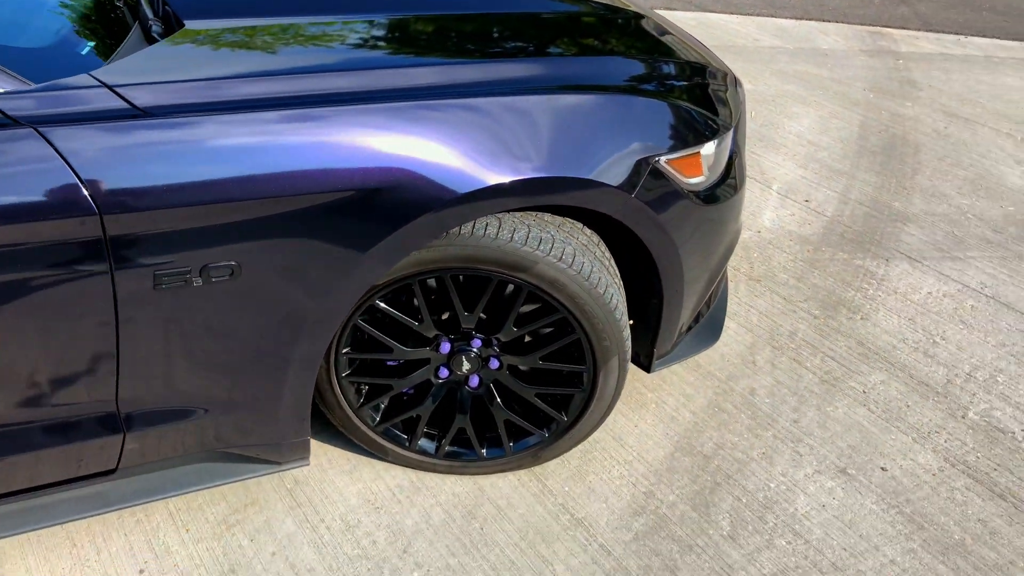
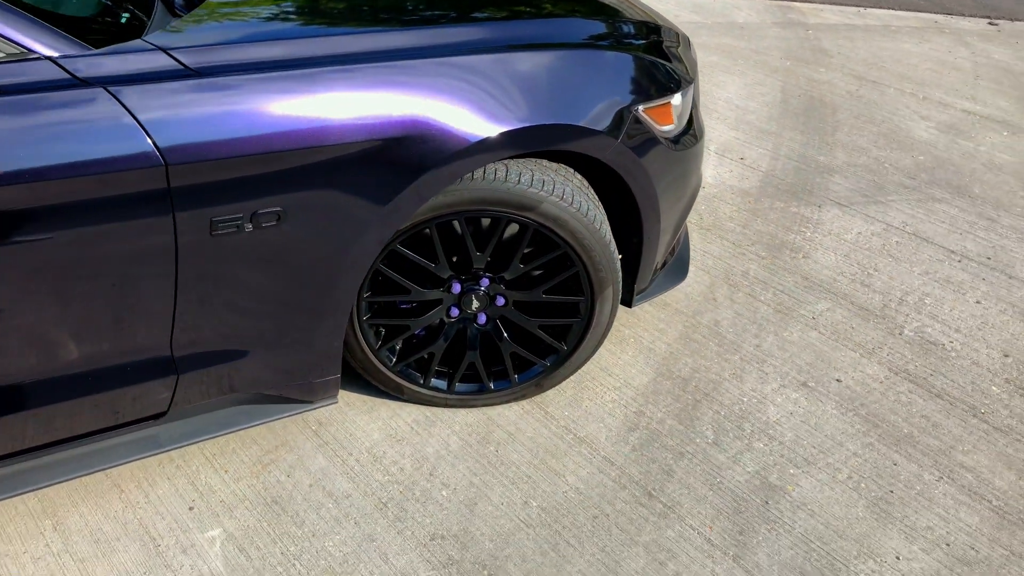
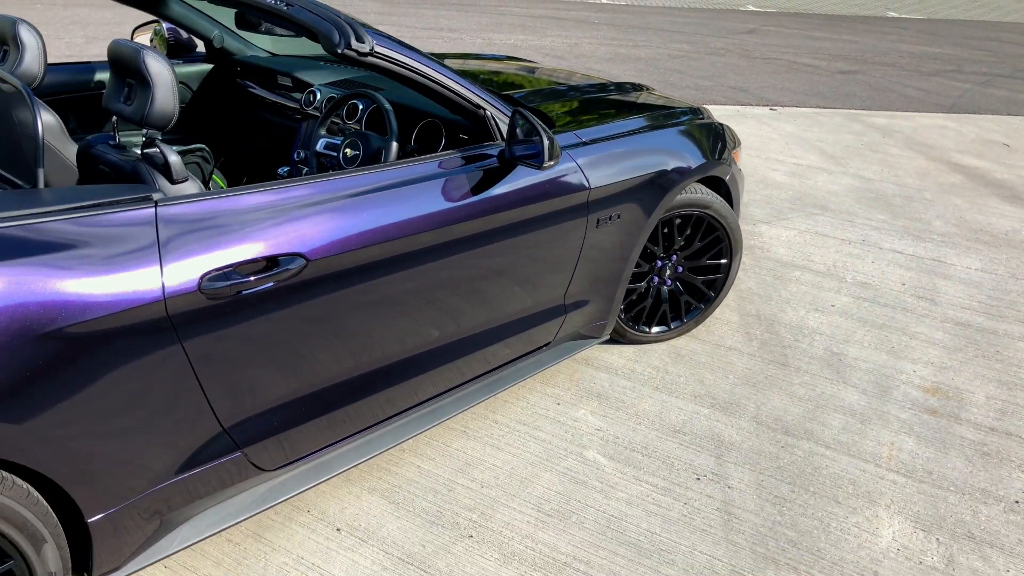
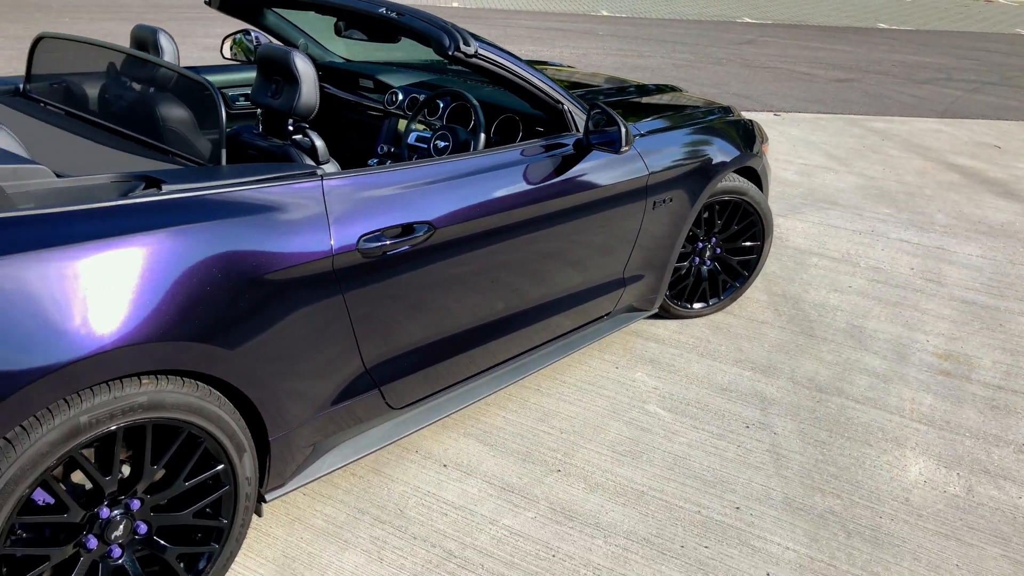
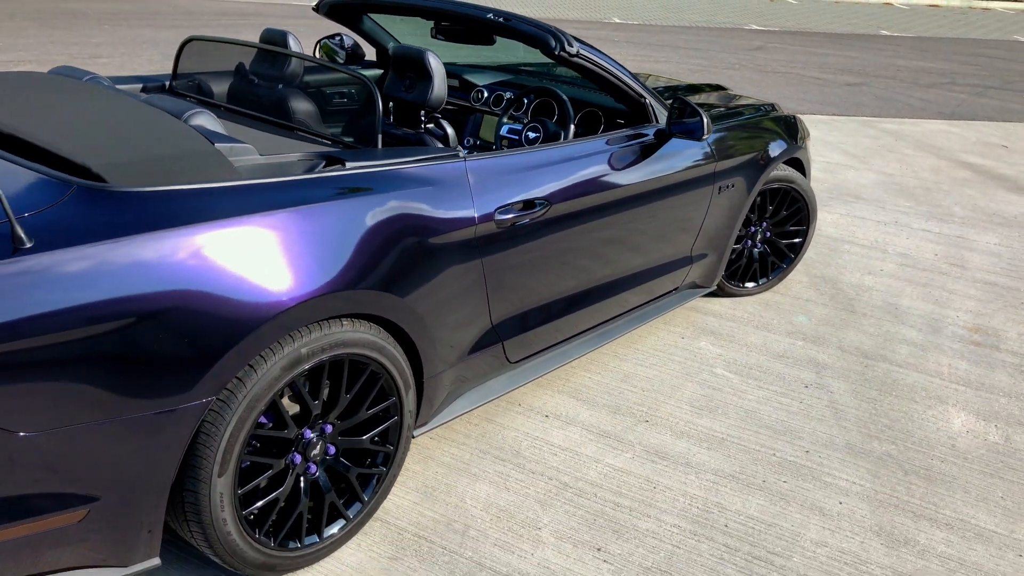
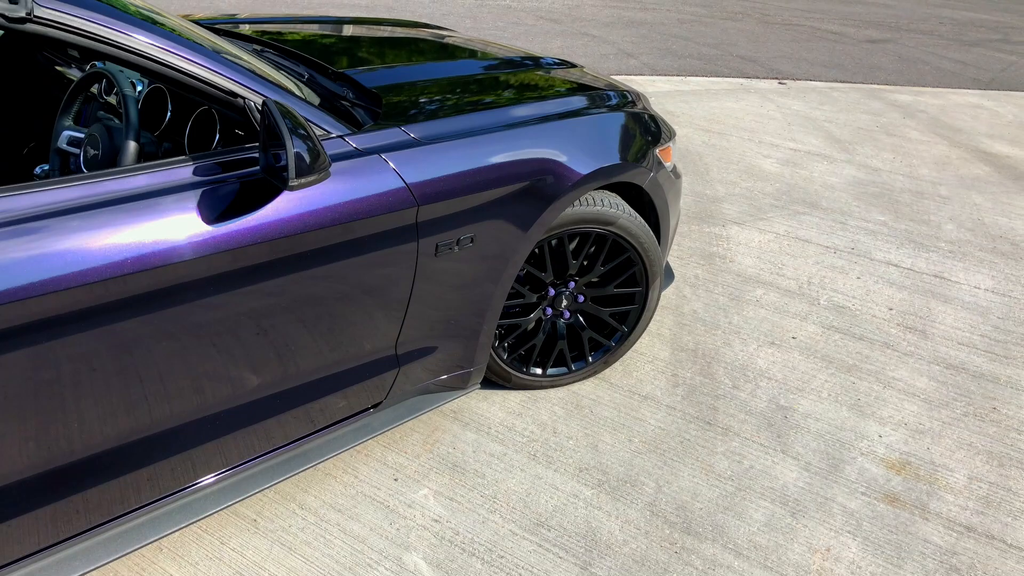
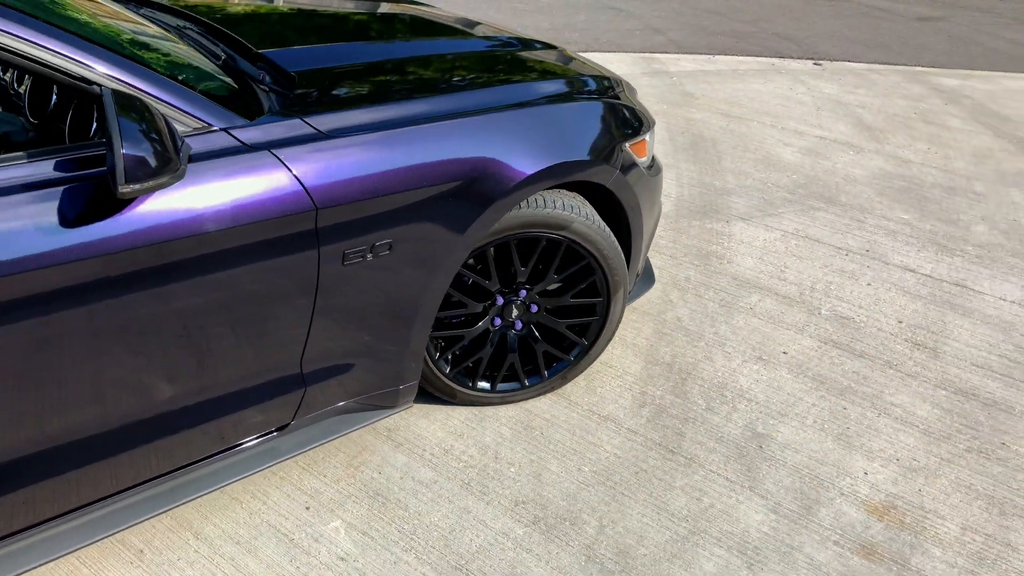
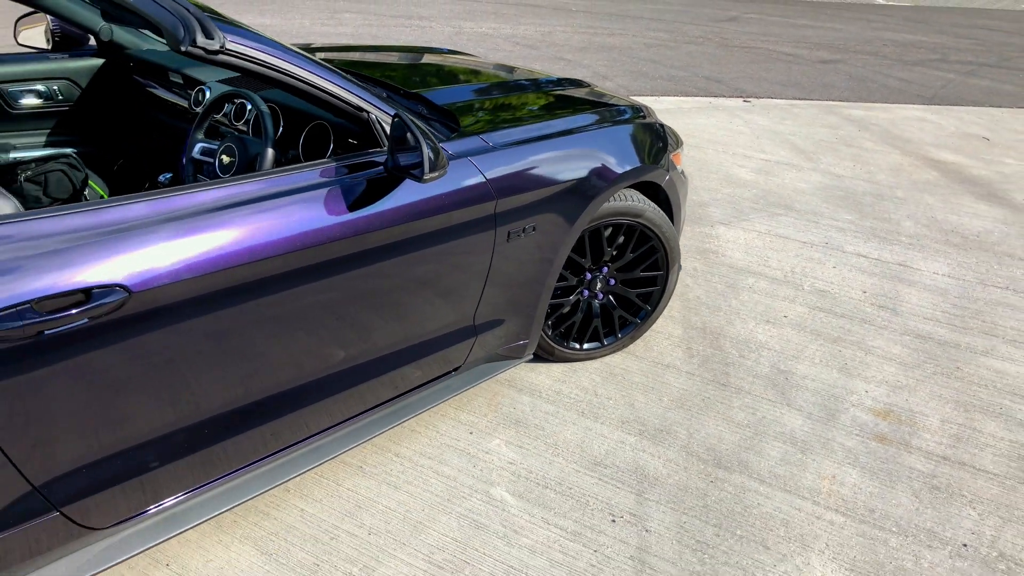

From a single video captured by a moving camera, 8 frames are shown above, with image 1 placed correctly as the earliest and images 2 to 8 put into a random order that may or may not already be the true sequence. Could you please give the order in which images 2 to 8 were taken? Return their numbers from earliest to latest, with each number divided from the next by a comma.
2, 7, 6, 8, 3, 4, 5
